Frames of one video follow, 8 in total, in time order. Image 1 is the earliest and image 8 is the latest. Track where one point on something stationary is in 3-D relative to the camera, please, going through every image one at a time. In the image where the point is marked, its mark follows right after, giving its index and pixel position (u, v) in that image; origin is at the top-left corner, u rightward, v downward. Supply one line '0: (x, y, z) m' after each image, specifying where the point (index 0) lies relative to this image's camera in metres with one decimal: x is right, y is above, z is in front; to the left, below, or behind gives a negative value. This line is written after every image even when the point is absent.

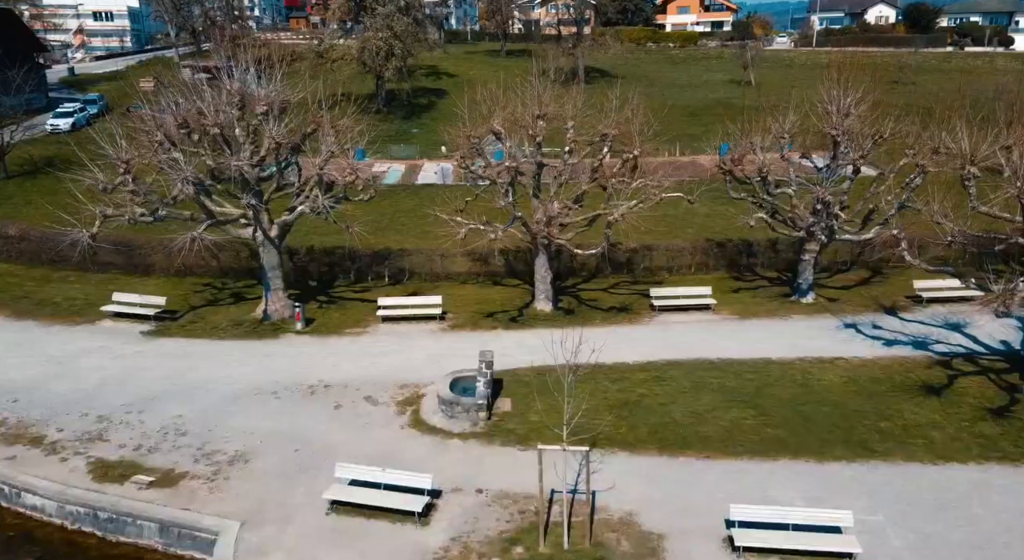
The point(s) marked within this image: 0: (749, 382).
0: (+5.4, -2.3, +18.2) m
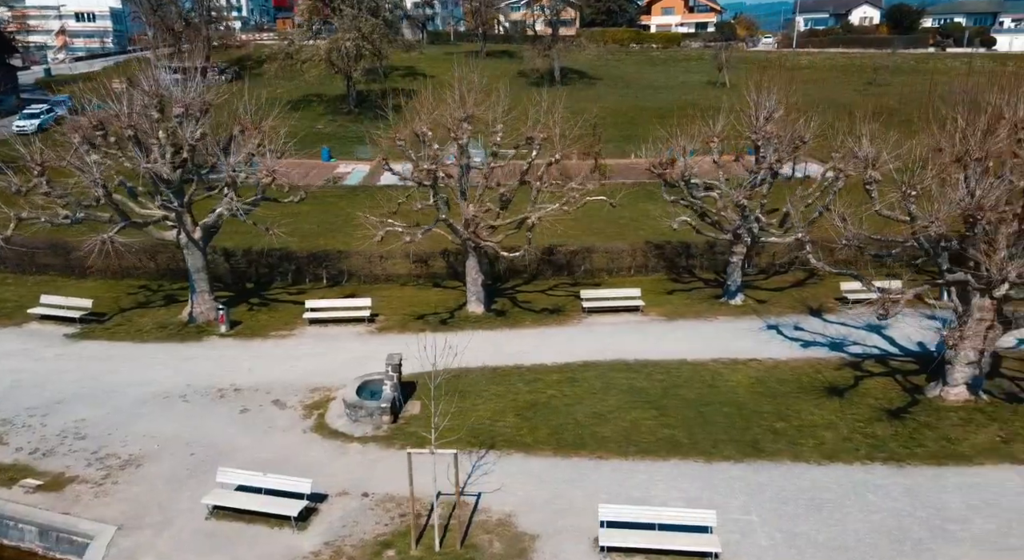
0: (+3.4, -2.4, +18.3) m
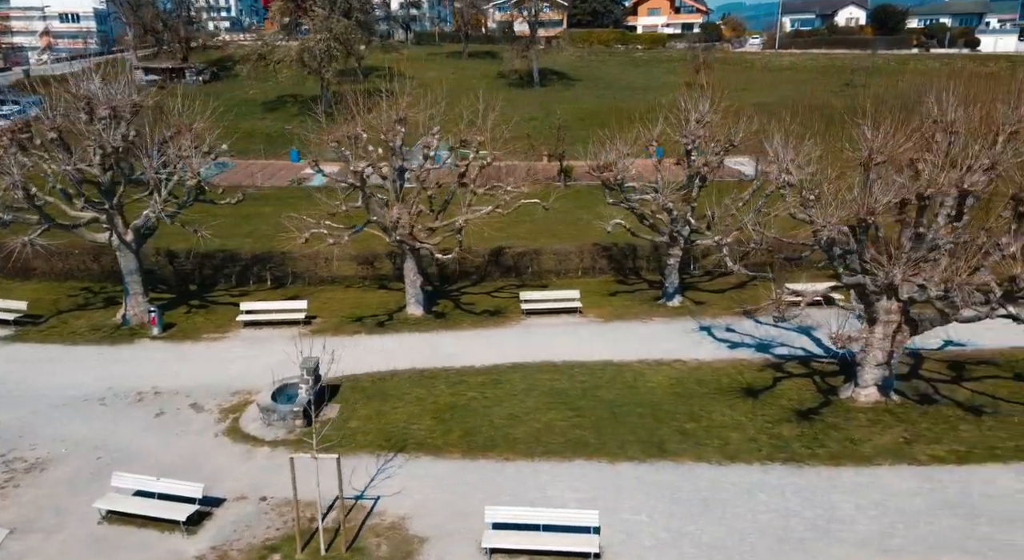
0: (+1.6, -2.4, +18.4) m
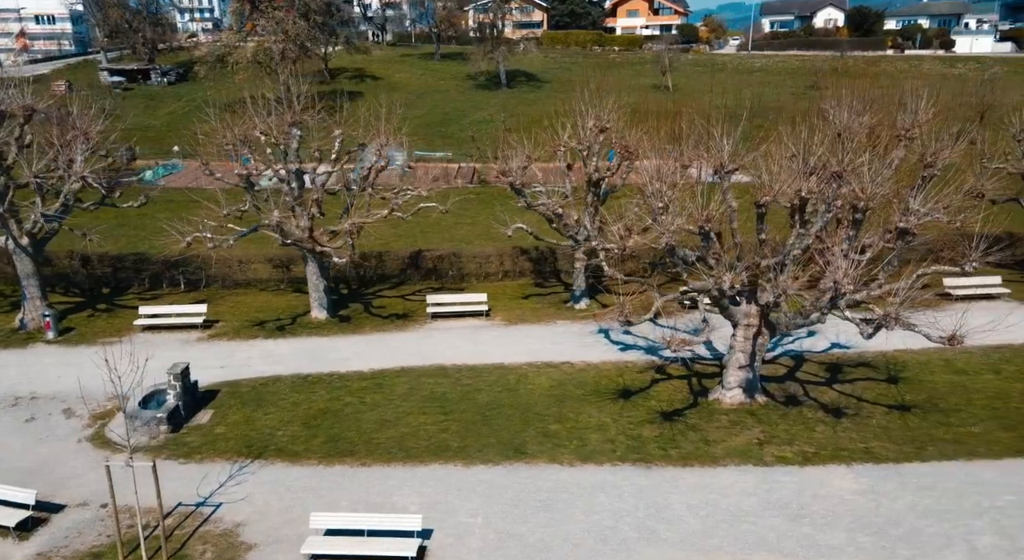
0: (-1.2, -2.5, +18.5) m
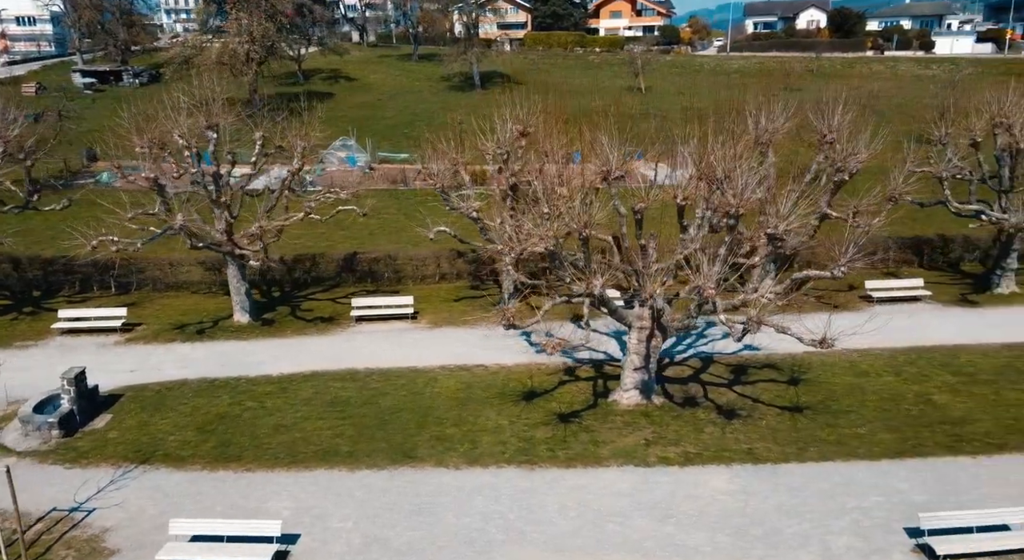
0: (-3.4, -2.6, +18.6) m
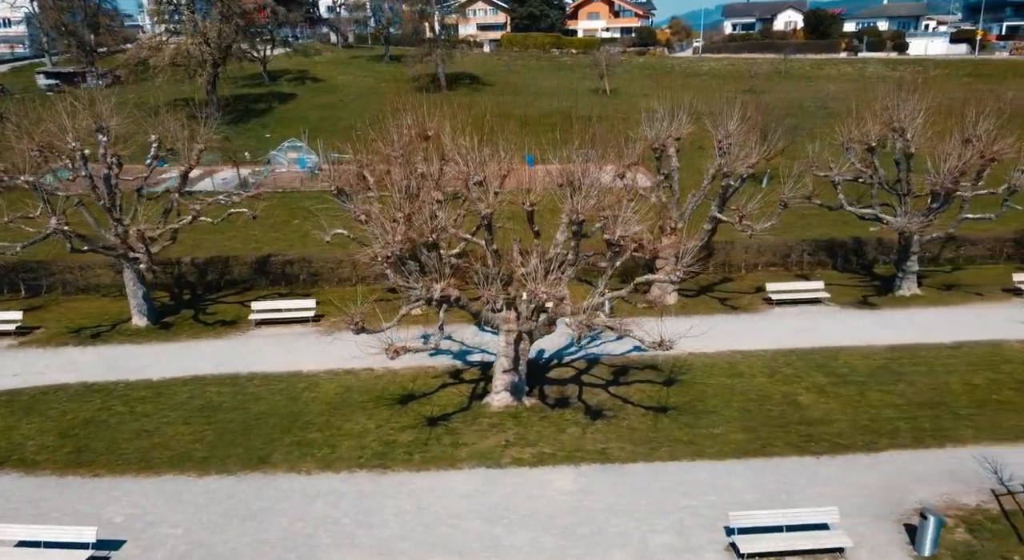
0: (-6.3, -2.7, +18.6) m
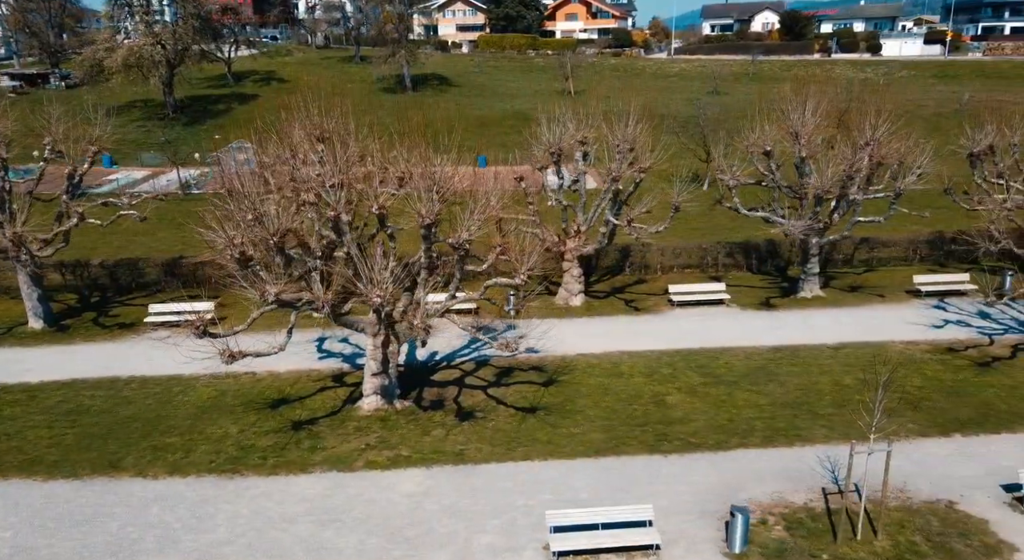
0: (-9.2, -2.8, +18.6) m
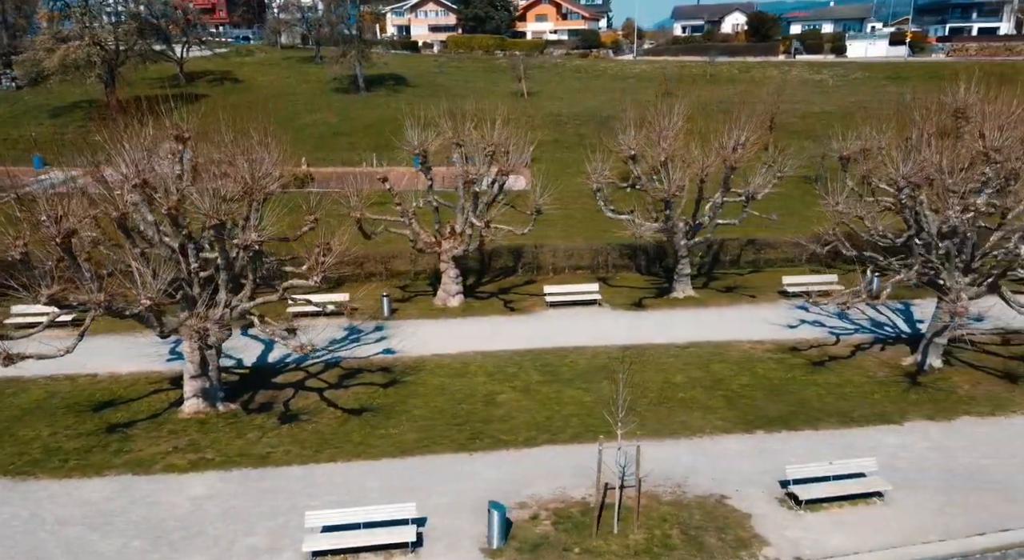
0: (-13.0, -2.8, +18.6) m
